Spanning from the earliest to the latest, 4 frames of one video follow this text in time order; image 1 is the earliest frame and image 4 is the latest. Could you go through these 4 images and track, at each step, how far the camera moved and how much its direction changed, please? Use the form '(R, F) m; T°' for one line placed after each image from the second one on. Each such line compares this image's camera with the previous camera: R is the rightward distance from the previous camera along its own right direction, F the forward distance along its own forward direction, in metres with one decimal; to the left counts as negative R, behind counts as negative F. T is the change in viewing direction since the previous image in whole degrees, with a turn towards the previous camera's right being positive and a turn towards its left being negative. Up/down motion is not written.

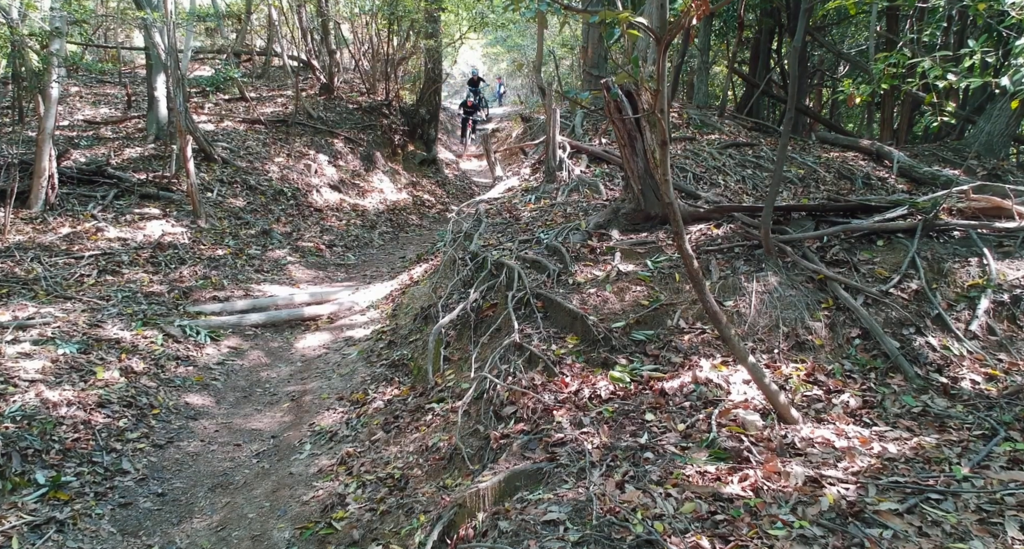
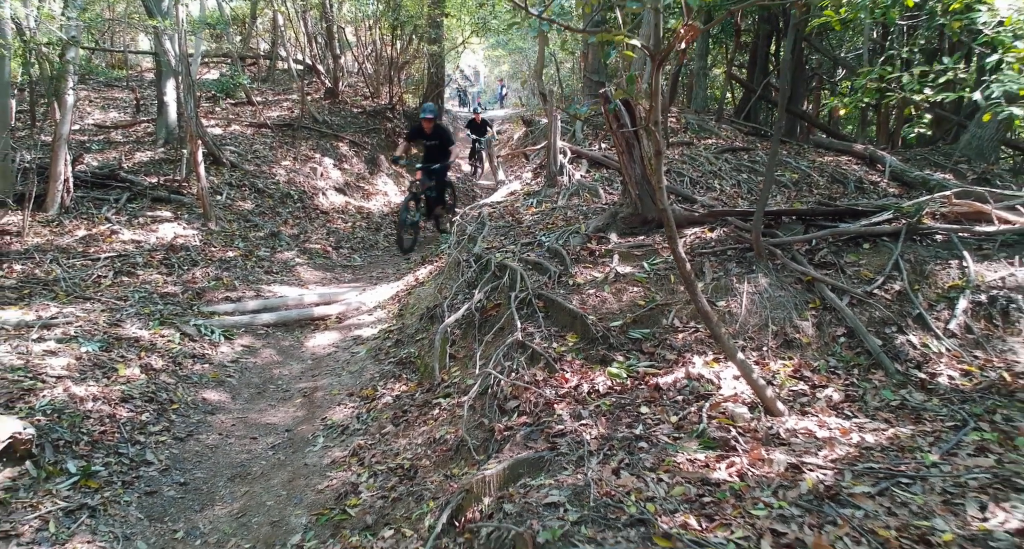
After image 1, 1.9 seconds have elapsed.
(0.0, -0.3) m; 0°
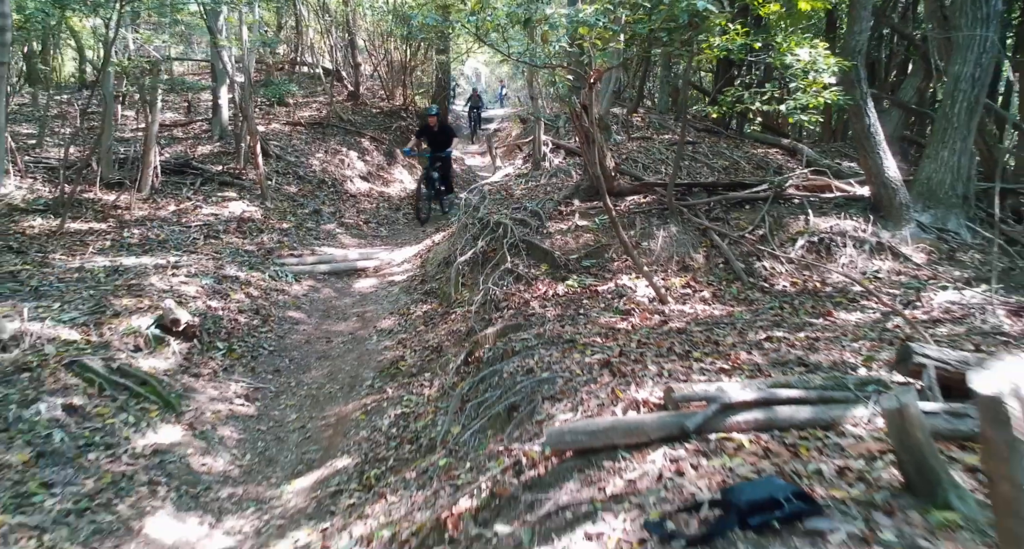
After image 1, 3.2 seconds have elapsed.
(+0.1, -3.0) m; 0°
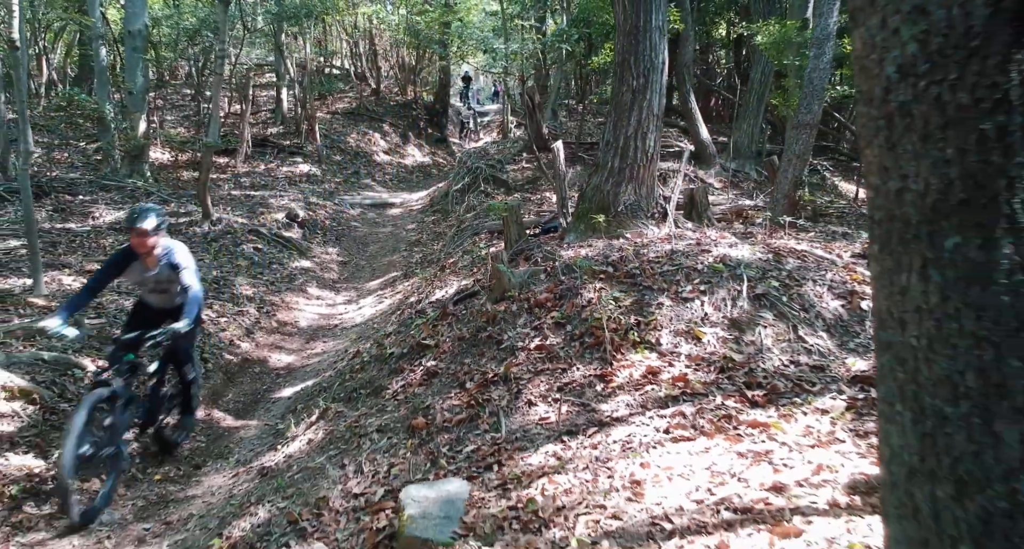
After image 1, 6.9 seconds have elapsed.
(+0.6, -6.4) m; 0°
